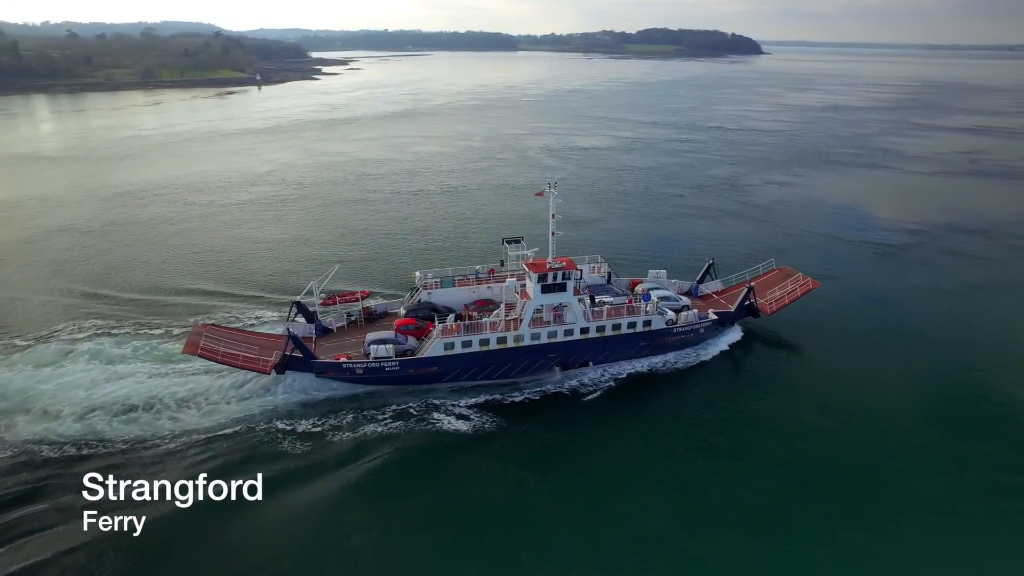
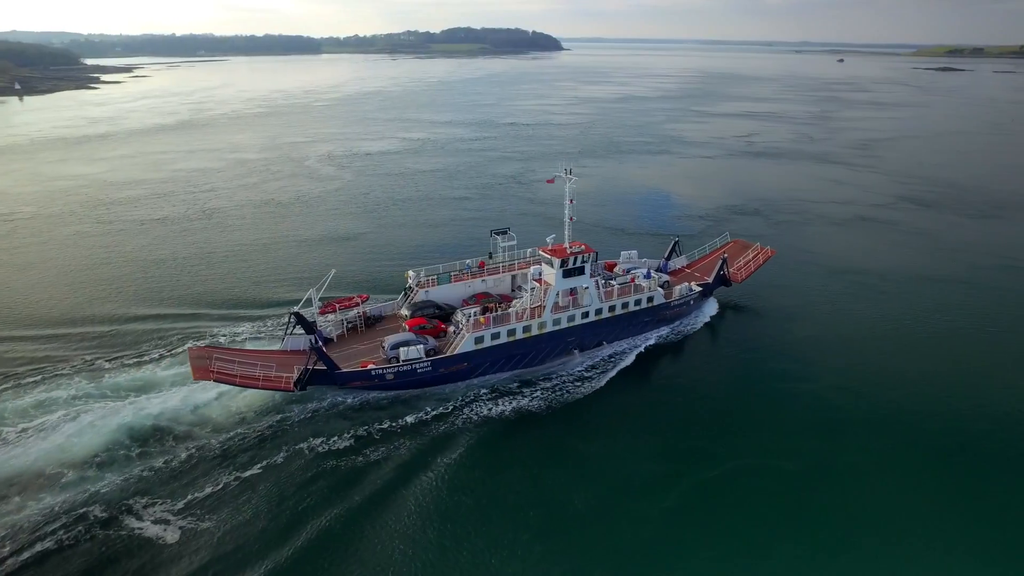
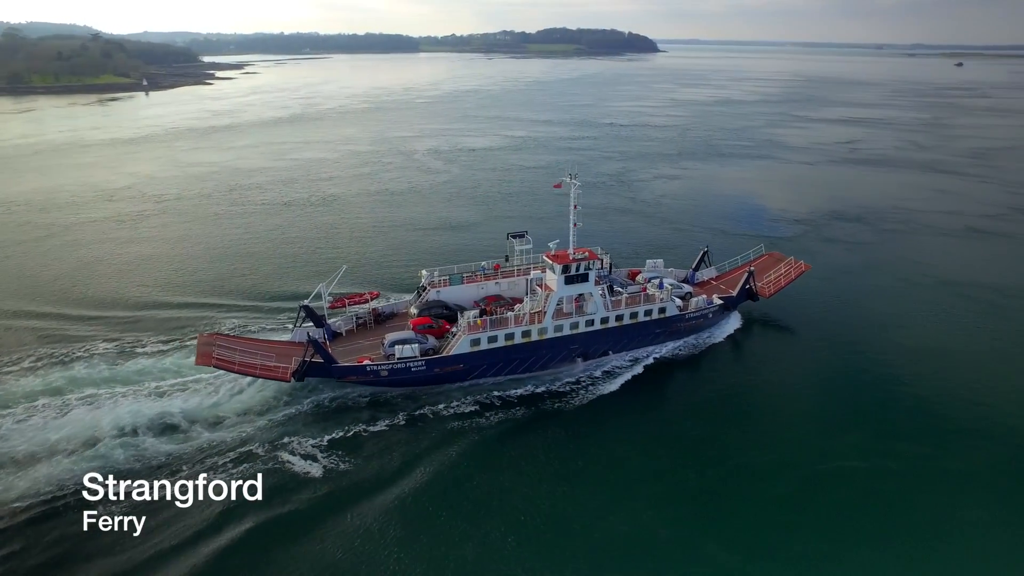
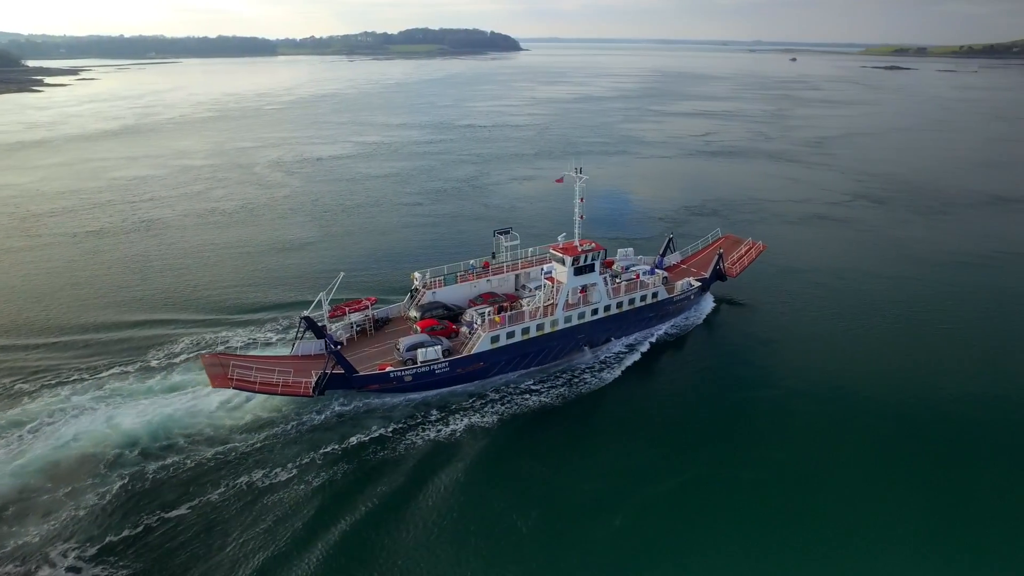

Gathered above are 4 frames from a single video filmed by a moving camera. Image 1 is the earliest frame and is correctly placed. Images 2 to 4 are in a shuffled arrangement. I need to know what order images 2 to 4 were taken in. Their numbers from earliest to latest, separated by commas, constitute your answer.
3, 2, 4
